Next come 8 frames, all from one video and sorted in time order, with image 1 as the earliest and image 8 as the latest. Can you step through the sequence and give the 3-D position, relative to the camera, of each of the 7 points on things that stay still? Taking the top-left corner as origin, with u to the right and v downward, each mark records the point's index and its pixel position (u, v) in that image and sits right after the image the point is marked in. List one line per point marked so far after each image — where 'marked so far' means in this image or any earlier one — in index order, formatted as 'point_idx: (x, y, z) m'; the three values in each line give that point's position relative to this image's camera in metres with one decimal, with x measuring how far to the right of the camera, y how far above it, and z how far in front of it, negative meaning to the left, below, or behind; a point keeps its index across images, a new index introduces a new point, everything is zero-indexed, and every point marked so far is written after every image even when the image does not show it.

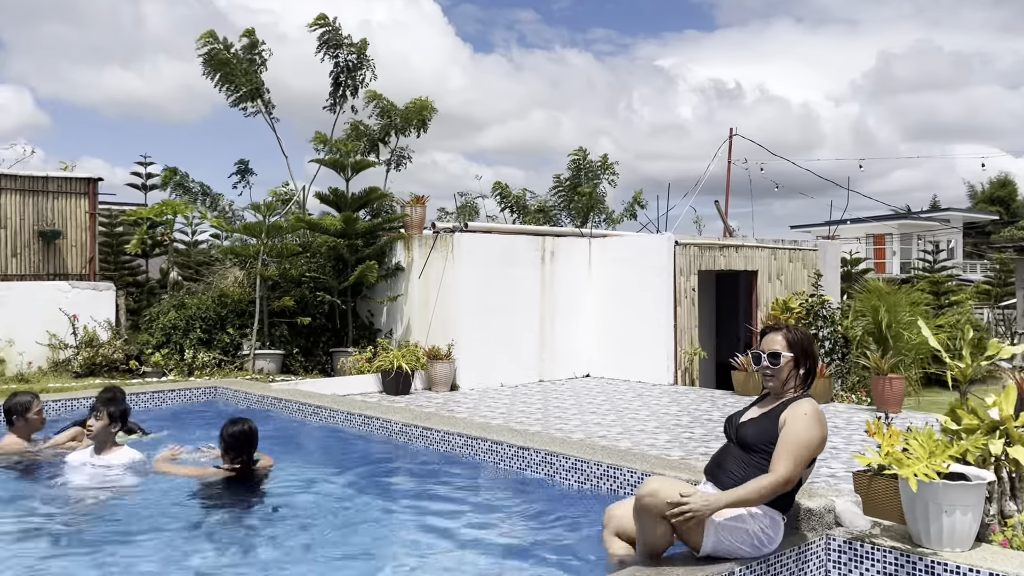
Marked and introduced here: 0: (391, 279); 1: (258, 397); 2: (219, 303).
0: (-2.0, +0.2, +13.7) m
1: (-3.0, -1.3, +10.1) m
2: (-4.5, -0.2, +13.0) m
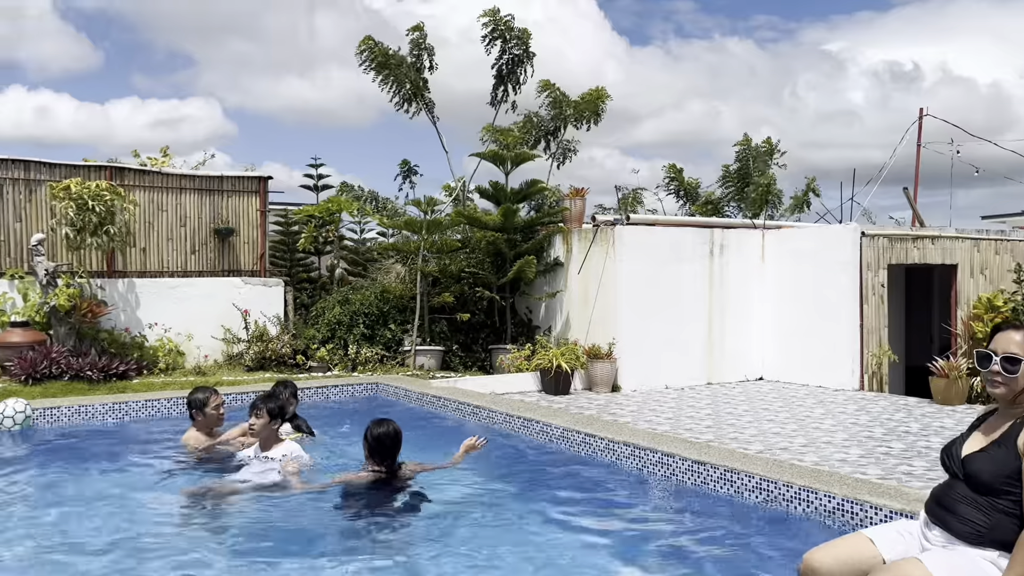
0: (+0.6, +0.2, +13.3) m
1: (-1.1, -1.3, +10.0) m
2: (-2.0, -0.2, +13.1) m
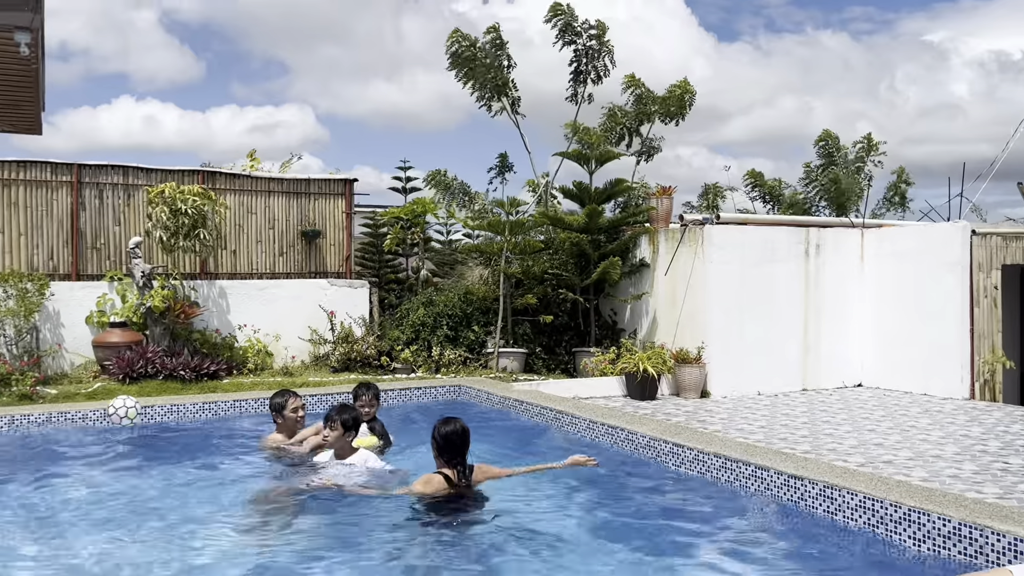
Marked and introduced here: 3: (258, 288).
0: (+1.9, +0.2, +12.9) m
1: (-0.1, -1.3, +9.8) m
2: (-0.7, -0.2, +13.0) m
3: (-3.5, 0.0, +11.7) m
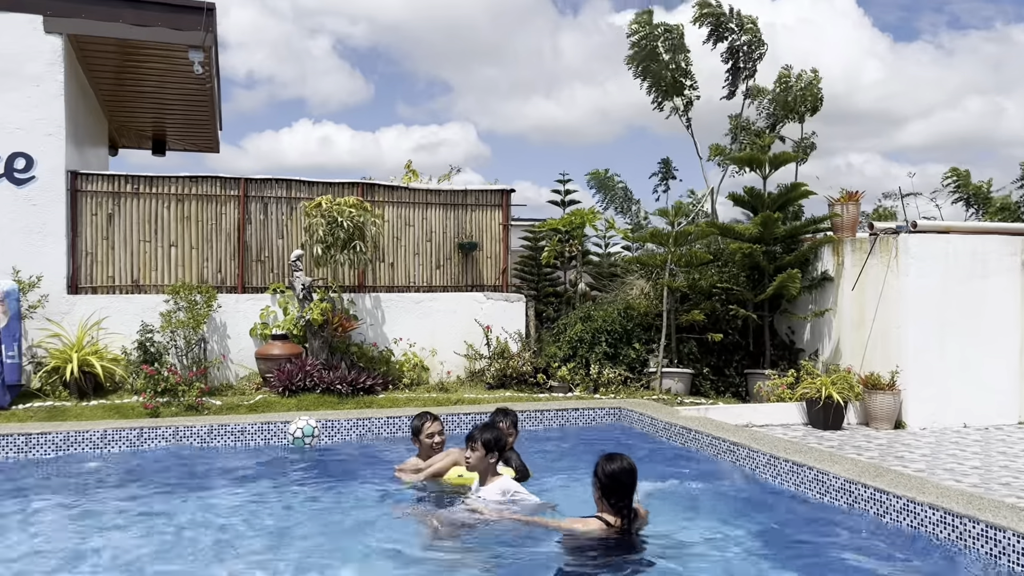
0: (+4.2, 0.0, +11.7) m
1: (+1.6, -1.5, +9.0) m
2: (+1.7, -0.4, +12.3) m
3: (-1.3, -0.2, +11.5) m
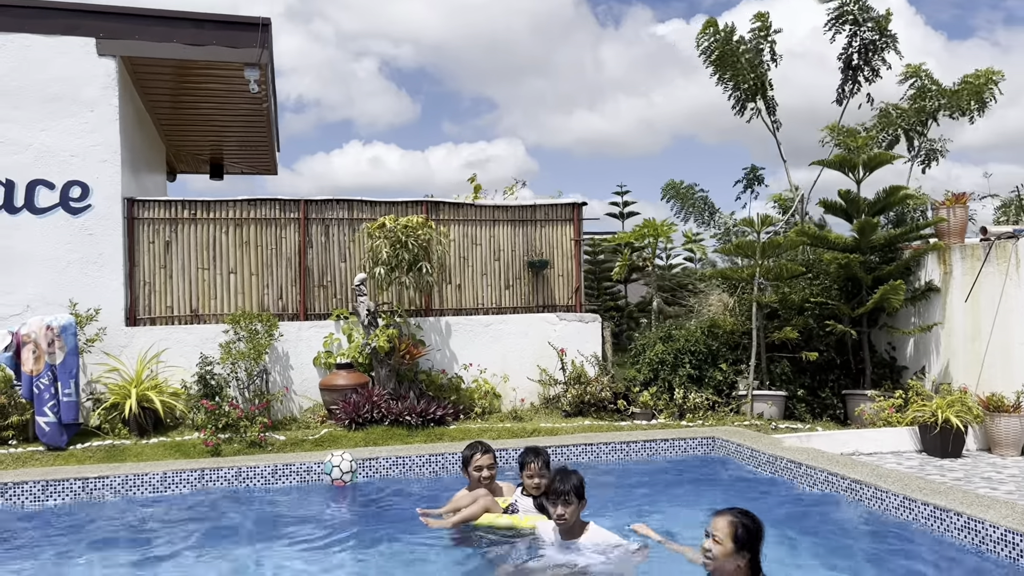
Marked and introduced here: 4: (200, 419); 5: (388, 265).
0: (+5.2, -0.2, +10.7) m
1: (+2.5, -1.6, +8.1) m
2: (+2.7, -0.6, +11.4) m
3: (-0.4, -0.5, +10.8) m
4: (-3.4, -1.4, +9.1) m
5: (-1.5, +0.3, +10.1) m
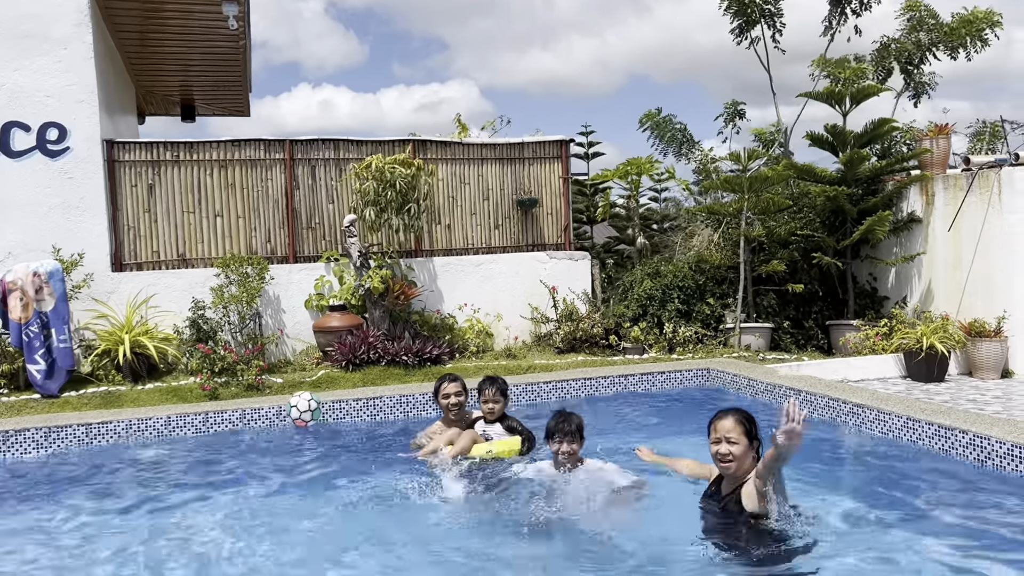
0: (+5.1, +0.7, +10.9) m
1: (+2.5, -1.0, +8.3) m
2: (+2.5, +0.3, +11.5) m
3: (-0.5, +0.3, +10.8) m
4: (-3.4, -0.8, +9.0) m
5: (-1.6, +1.0, +10.0) m
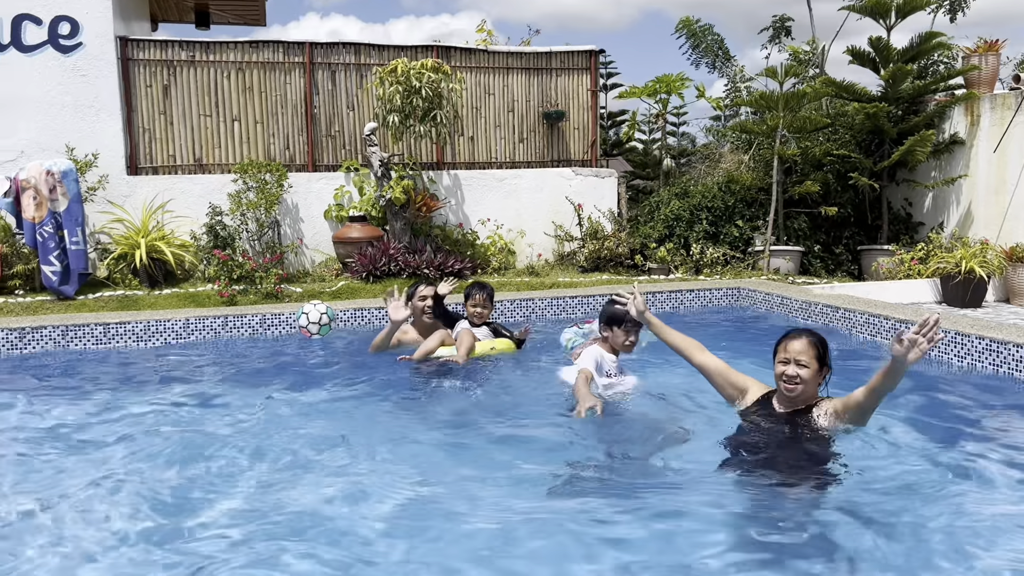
0: (+5.4, +1.7, +10.5) m
1: (+2.8, -0.1, +8.1) m
2: (+2.9, +1.3, +11.2) m
3: (-0.2, +1.4, +10.5) m
4: (-3.1, +0.2, +8.8) m
5: (-1.3, +2.0, +9.6) m
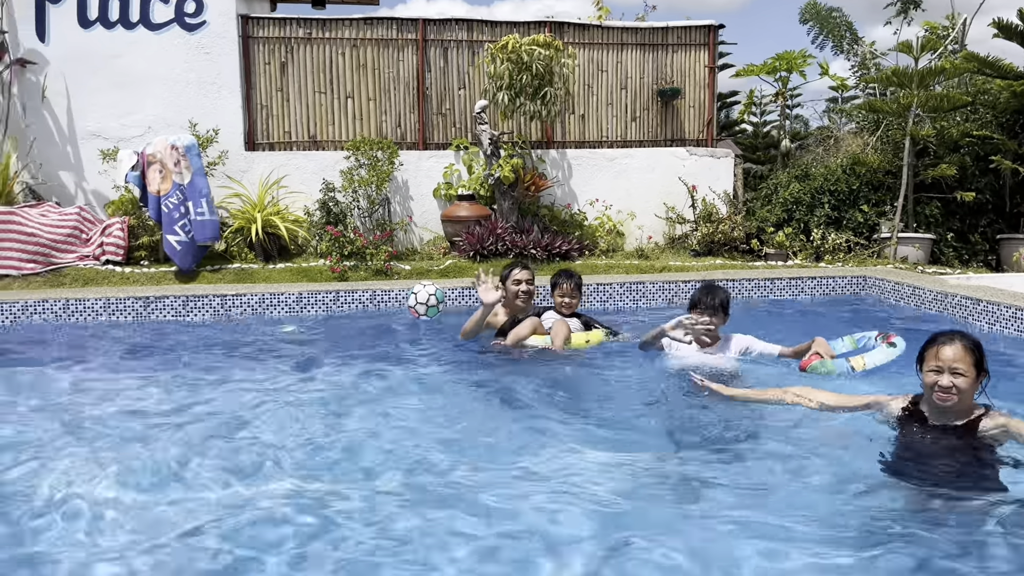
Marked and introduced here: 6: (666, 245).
0: (+6.7, +1.7, +9.6) m
1: (+3.8, -0.1, +7.5) m
2: (+4.3, +1.4, +10.6) m
3: (+1.2, +1.6, +10.2) m
4: (-2.0, +0.4, +8.9) m
5: (0.0, +2.2, +9.5) m
6: (+1.9, +0.5, +10.3) m
